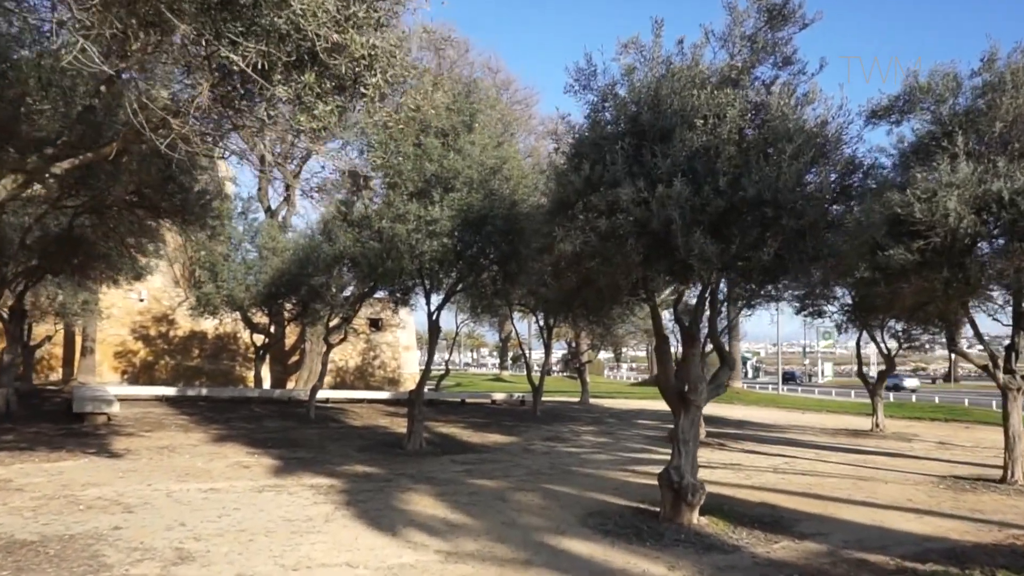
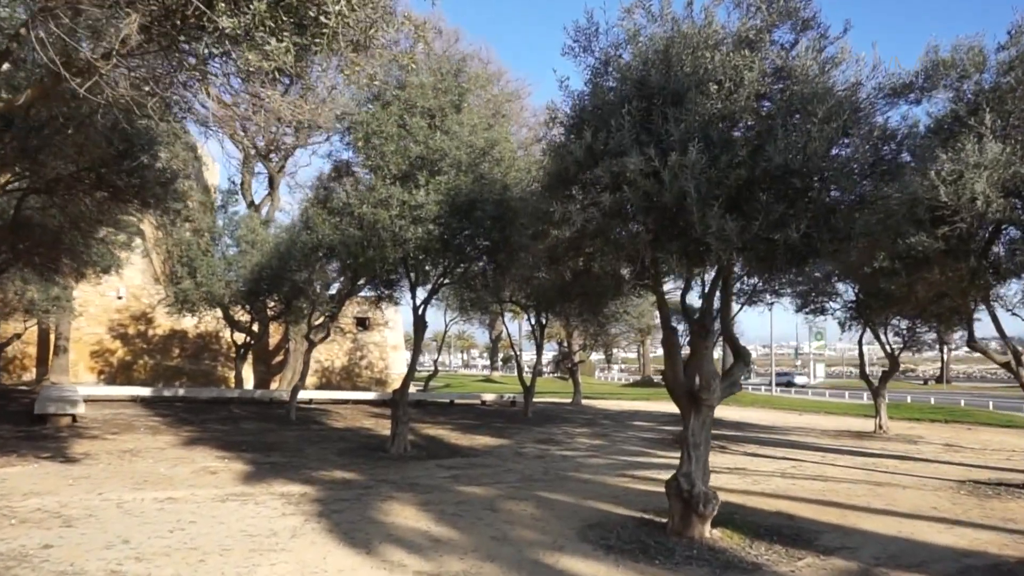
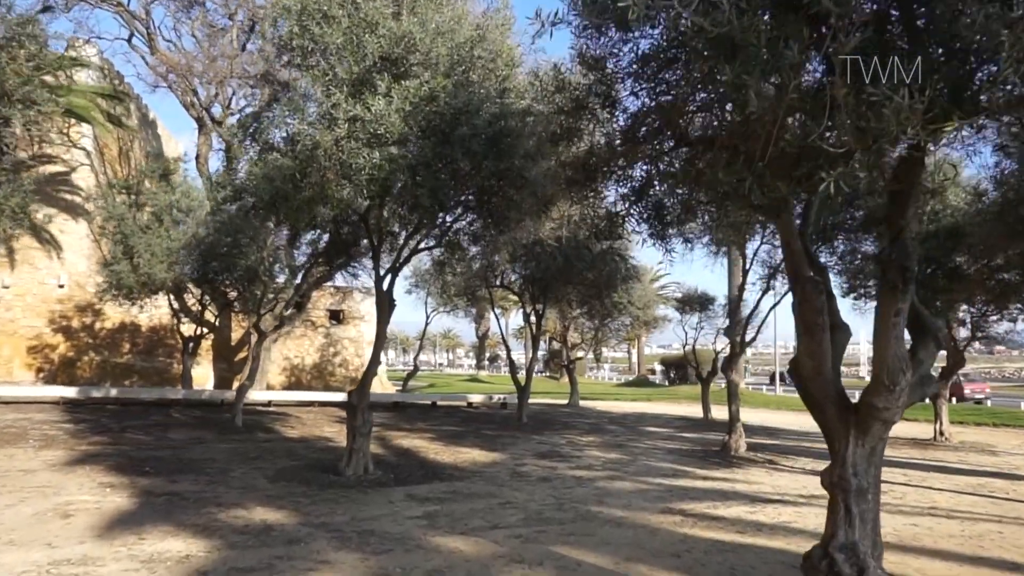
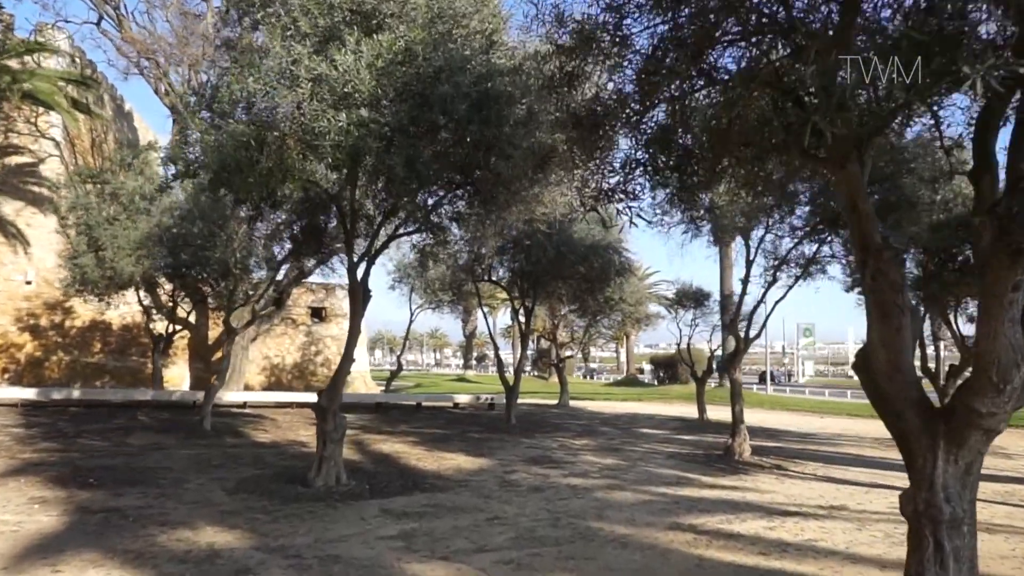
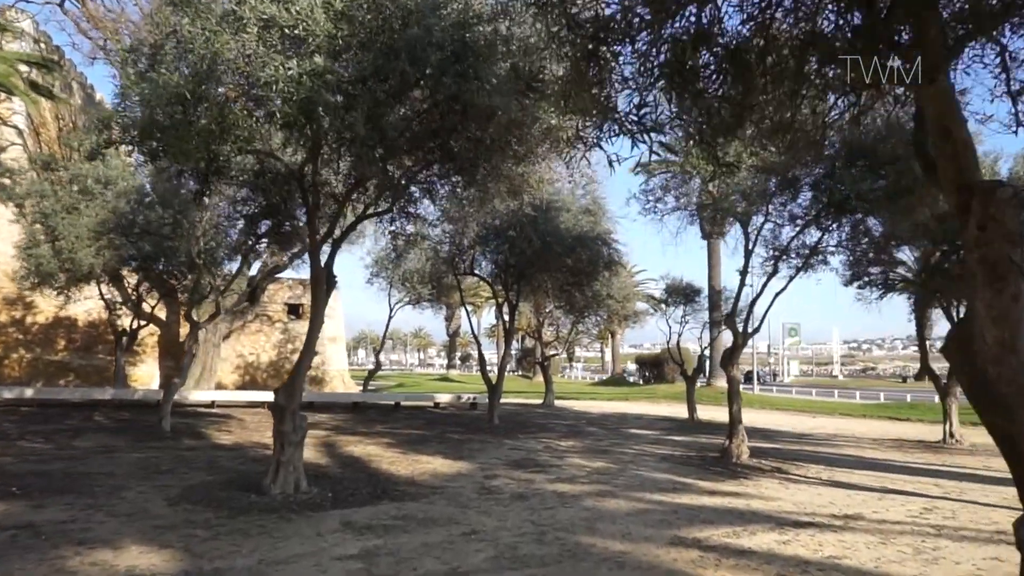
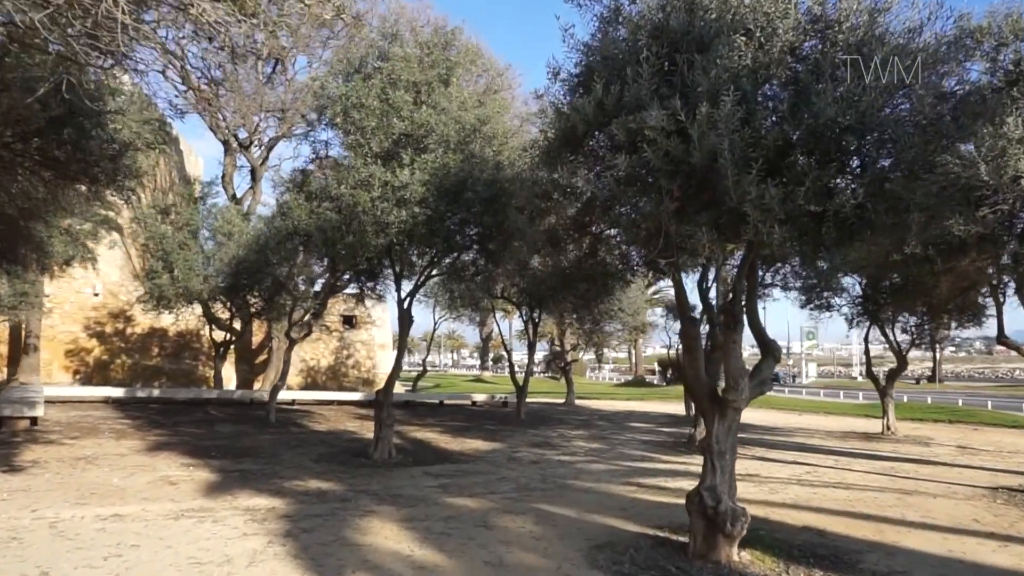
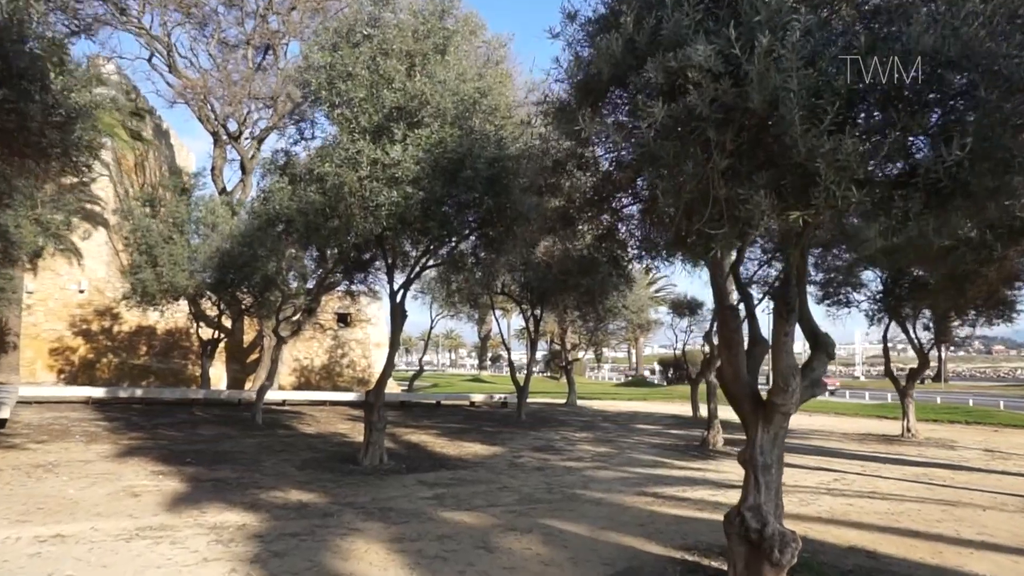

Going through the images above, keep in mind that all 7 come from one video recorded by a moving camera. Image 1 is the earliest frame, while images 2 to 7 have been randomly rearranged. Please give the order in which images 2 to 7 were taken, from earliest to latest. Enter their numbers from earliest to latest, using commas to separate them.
2, 6, 7, 3, 4, 5
